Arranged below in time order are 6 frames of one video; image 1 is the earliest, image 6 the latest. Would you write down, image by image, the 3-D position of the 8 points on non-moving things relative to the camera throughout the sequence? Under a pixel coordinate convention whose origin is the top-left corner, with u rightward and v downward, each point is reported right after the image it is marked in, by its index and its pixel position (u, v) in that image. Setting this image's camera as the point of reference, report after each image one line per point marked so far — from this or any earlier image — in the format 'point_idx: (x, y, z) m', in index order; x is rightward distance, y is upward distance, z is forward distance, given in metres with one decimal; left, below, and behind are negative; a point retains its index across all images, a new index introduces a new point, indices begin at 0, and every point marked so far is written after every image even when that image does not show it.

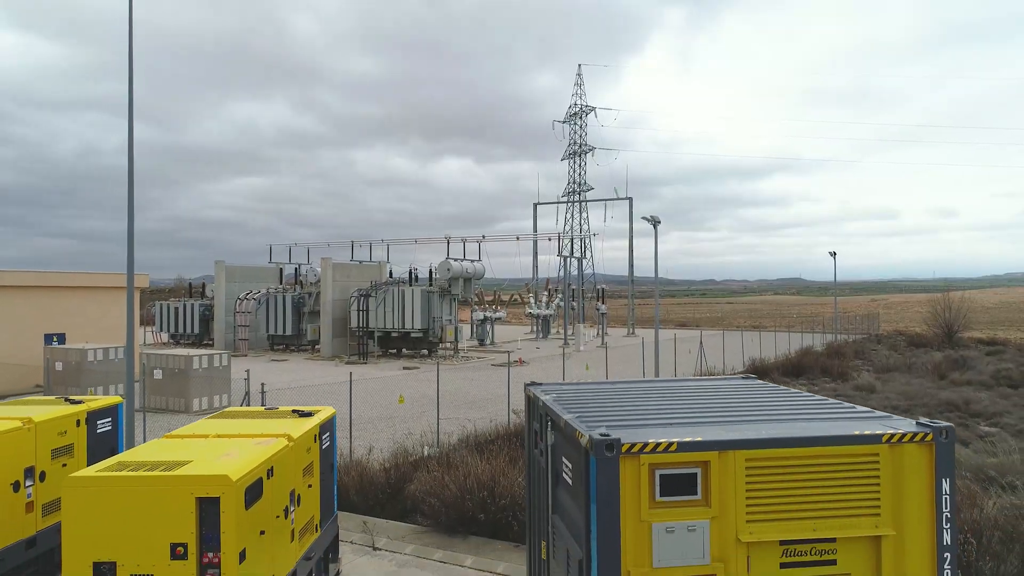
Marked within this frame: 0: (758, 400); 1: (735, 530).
0: (+1.0, -0.5, +5.1) m
1: (+0.7, -0.8, +3.8) m
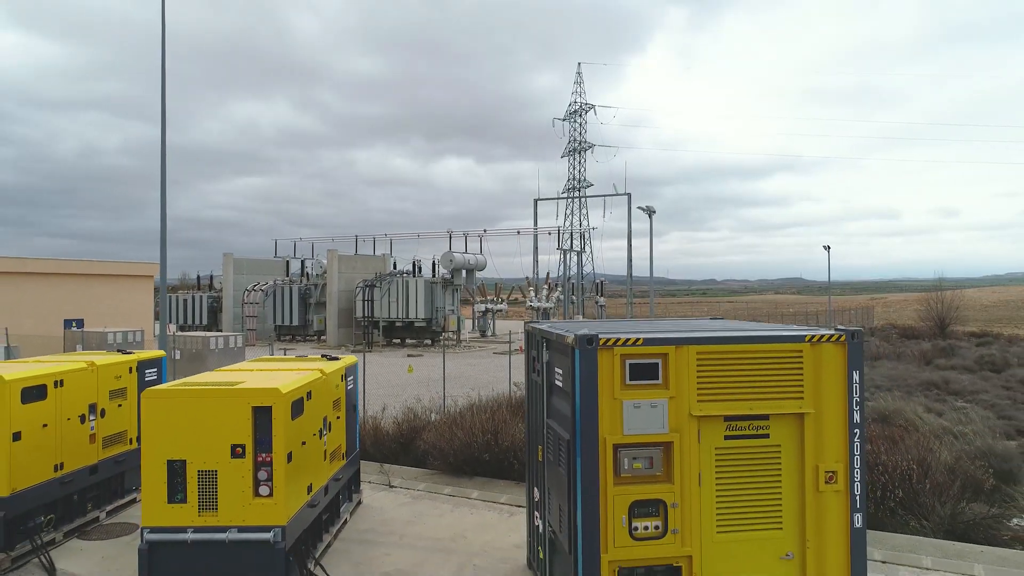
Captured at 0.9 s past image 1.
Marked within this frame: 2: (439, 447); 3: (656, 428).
0: (+1.1, -0.2, +6.2) m
1: (+0.7, -0.5, +4.9) m
2: (-0.5, -1.5, +10.8) m
3: (+0.6, -0.6, +4.9) m
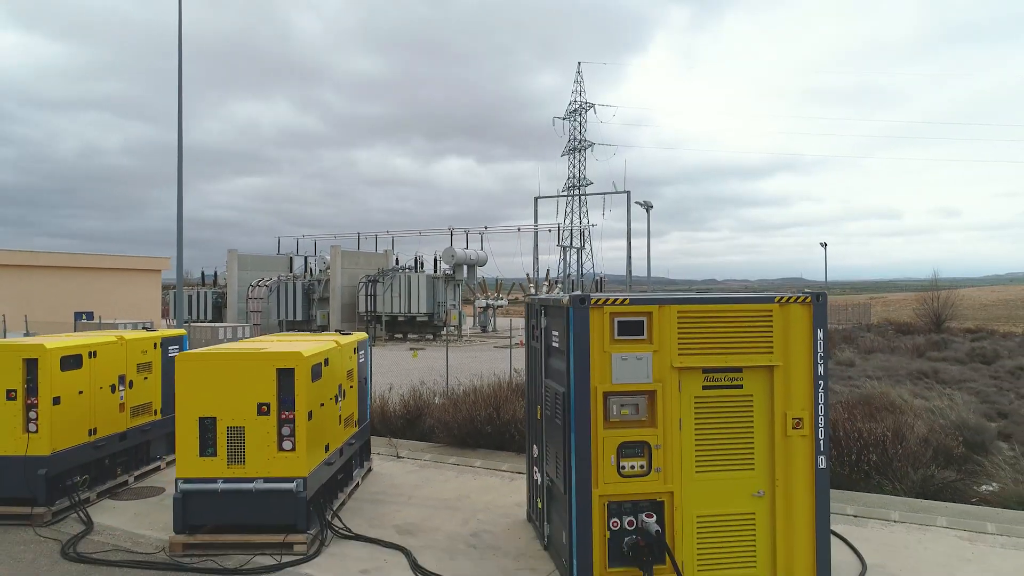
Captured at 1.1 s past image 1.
0: (+1.1, 0.0, +6.8) m
1: (+0.7, -0.3, +5.5) m
2: (-0.5, -1.3, +11.5) m
3: (+0.6, -0.4, +5.5) m
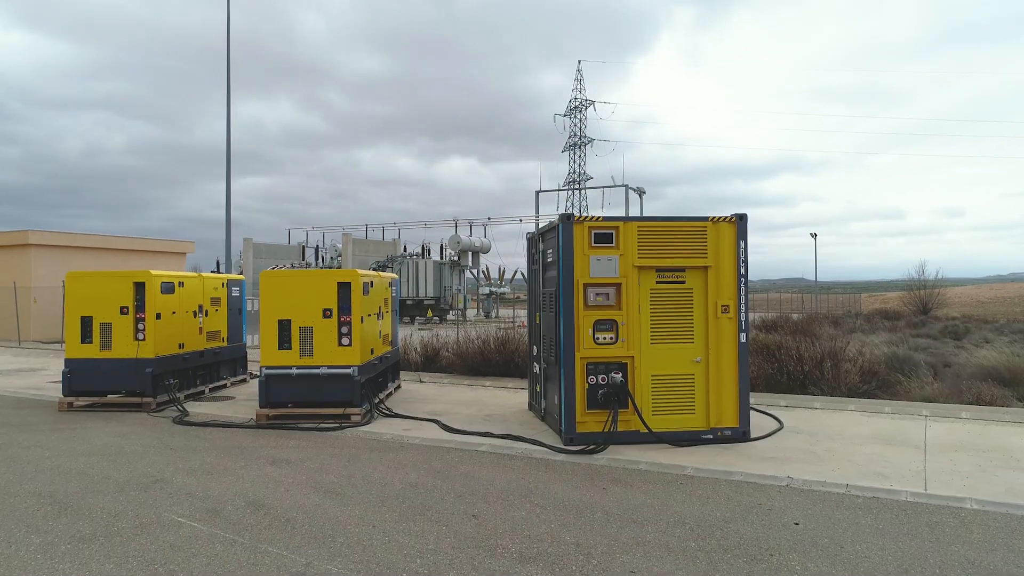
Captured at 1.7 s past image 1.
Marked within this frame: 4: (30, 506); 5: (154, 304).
0: (+1.1, +0.5, +8.9) m
1: (+0.8, +0.2, +7.6) m
2: (-0.4, -0.8, +13.6) m
3: (+0.6, +0.1, +7.6) m
4: (-2.1, -0.9, +5.2) m
5: (-2.9, -0.1, +9.8) m
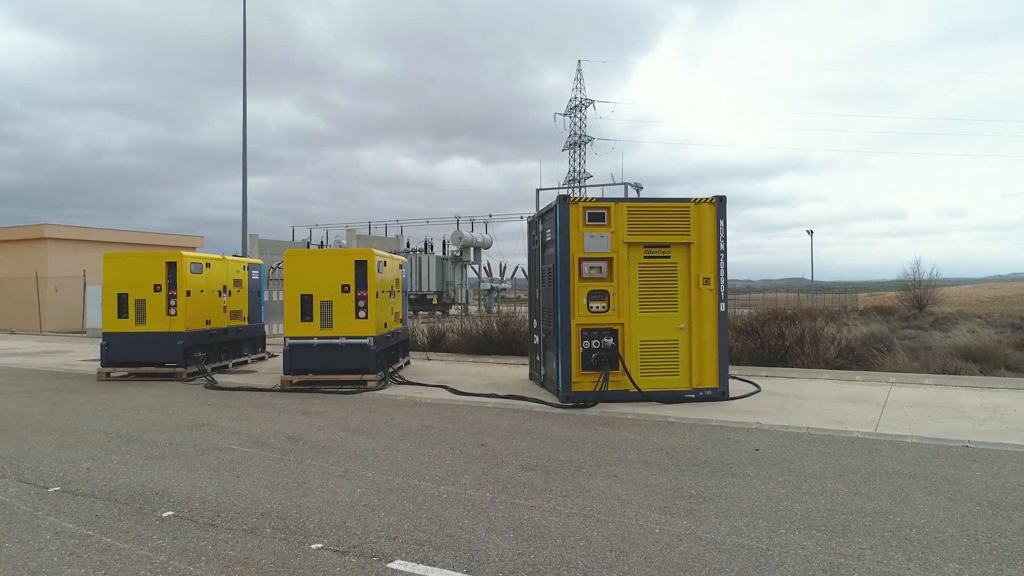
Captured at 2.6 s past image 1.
0: (+1.1, +0.6, +9.8) m
1: (+0.8, +0.3, +8.4) m
2: (-0.4, -0.6, +14.4) m
3: (+0.6, +0.3, +8.4) m
4: (-2.0, -0.7, +6.0) m
5: (-2.9, 0.0, +10.7) m
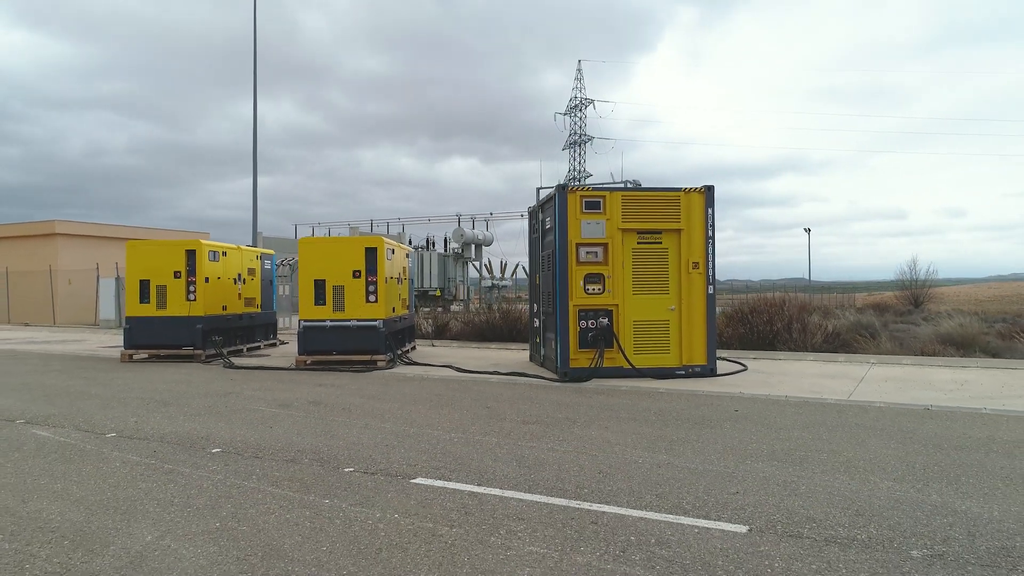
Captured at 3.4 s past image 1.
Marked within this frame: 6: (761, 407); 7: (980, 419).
0: (+1.1, +0.8, +10.3) m
1: (+0.8, +0.5, +9.0) m
2: (-0.4, -0.5, +15.0) m
3: (+0.7, +0.4, +9.0) m
4: (-2.0, -0.6, +6.6) m
5: (-2.9, +0.2, +11.3) m
6: (+1.3, -0.6, +6.4) m
7: (+2.2, -0.6, +5.7) m
